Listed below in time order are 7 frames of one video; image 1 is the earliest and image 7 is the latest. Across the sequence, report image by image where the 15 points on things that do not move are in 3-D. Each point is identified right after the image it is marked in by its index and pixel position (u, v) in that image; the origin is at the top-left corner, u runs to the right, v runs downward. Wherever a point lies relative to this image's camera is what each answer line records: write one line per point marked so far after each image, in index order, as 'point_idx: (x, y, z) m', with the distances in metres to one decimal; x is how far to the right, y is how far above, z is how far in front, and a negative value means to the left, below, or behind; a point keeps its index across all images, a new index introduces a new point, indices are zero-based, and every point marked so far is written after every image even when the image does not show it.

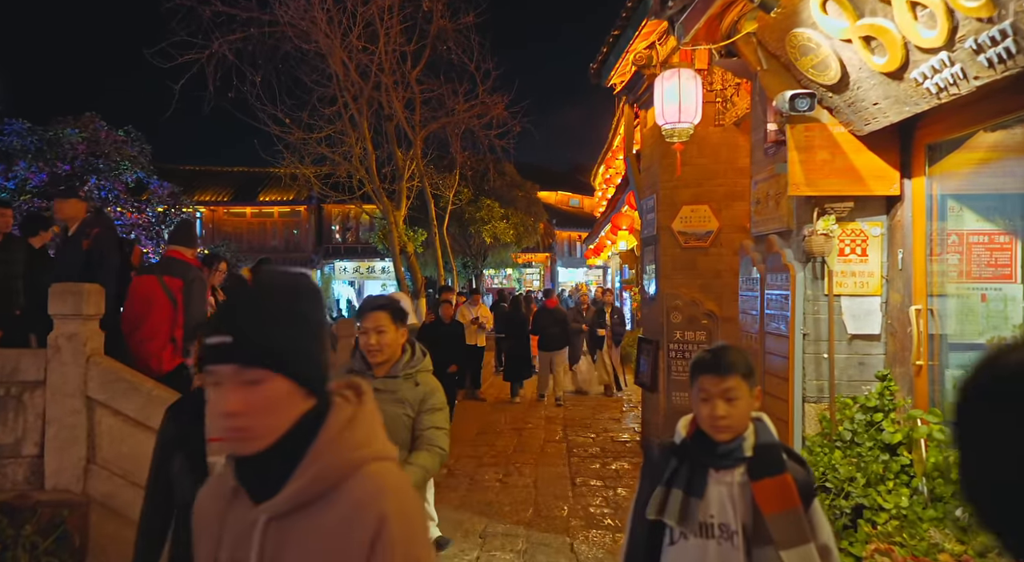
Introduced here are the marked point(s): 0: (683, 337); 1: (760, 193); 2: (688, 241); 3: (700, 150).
0: (+1.9, -0.6, +7.4) m
1: (+1.8, +0.7, +4.8) m
2: (+2.0, +0.5, +7.5) m
3: (+2.1, +1.5, +7.5) m
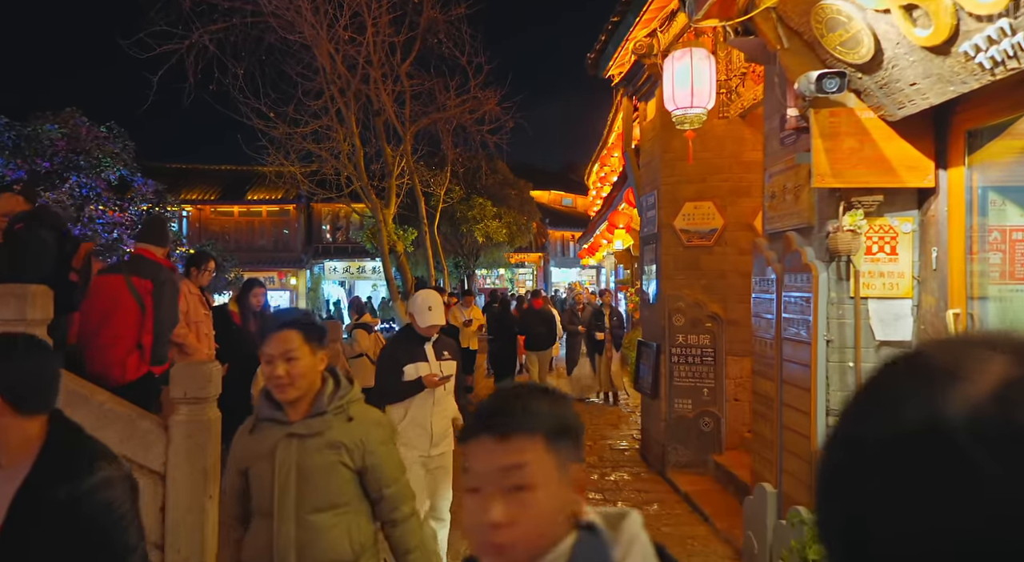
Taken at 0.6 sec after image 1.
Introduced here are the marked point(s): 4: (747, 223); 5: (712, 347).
0: (+1.9, -0.6, +7.0) m
1: (+1.8, +0.6, +4.5) m
2: (+1.9, +0.5, +7.1) m
3: (+2.1, +1.5, +7.1) m
4: (+2.5, +0.6, +7.0) m
5: (+2.1, -0.7, +6.9) m
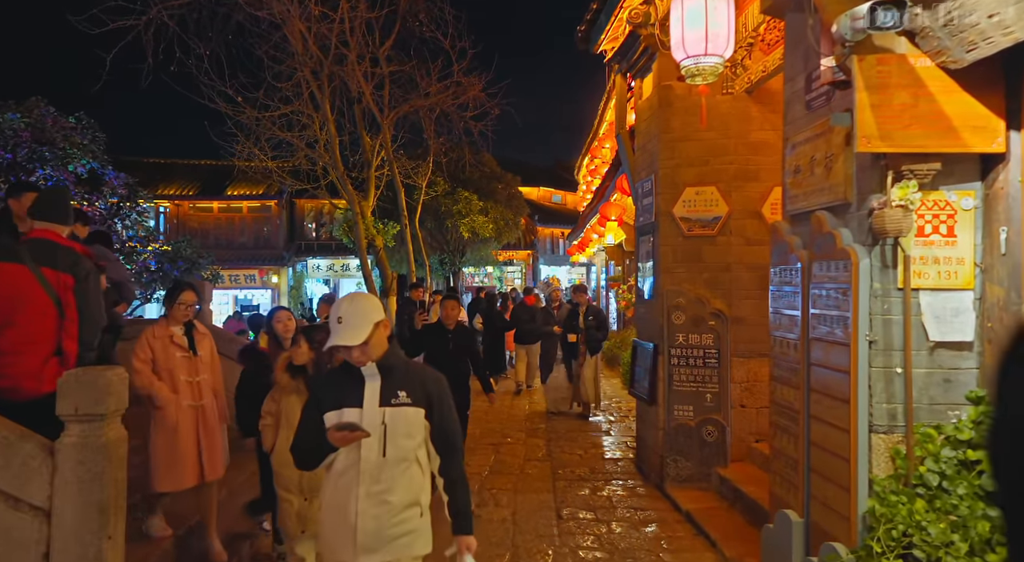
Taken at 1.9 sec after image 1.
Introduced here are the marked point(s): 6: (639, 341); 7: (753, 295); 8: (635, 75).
0: (+1.7, -0.6, +6.3) m
1: (+1.6, +0.7, +3.8) m
2: (+1.7, +0.5, +6.4) m
3: (+1.9, +1.6, +6.4) m
4: (+2.3, +0.7, +6.3) m
5: (+1.9, -0.6, +6.2) m
6: (+1.4, -0.6, +7.1) m
7: (+2.3, -0.1, +6.3) m
8: (+1.4, +2.3, +7.2) m
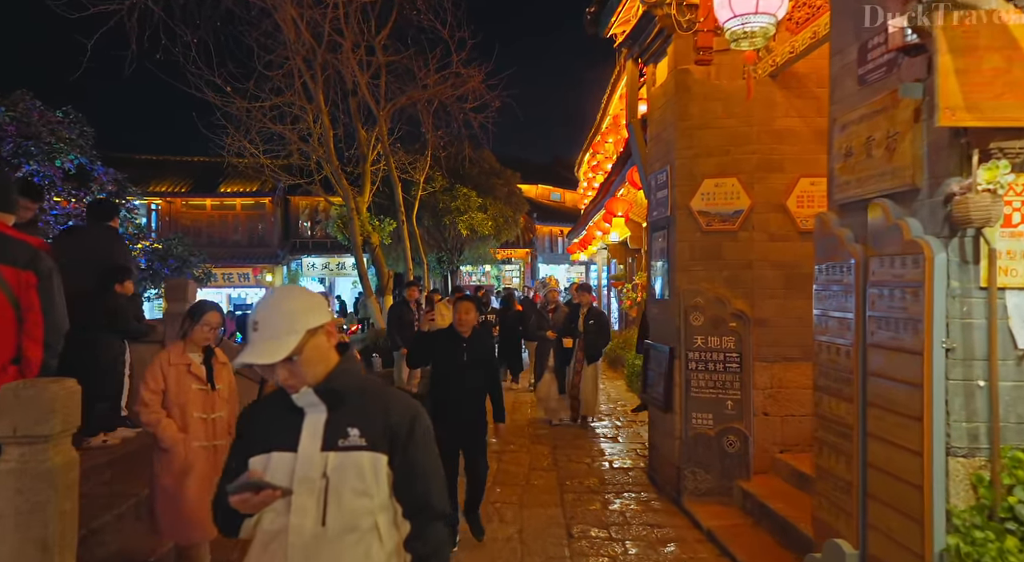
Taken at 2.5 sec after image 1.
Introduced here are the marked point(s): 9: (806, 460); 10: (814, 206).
0: (+1.7, -0.6, +5.9) m
1: (+1.7, +0.7, +3.3) m
2: (+1.8, +0.5, +6.0) m
3: (+1.9, +1.6, +5.9) m
4: (+2.4, +0.7, +5.9) m
5: (+2.0, -0.6, +5.8) m
6: (+1.4, -0.6, +6.6) m
7: (+2.4, -0.1, +5.9) m
8: (+1.4, +2.3, +6.8) m
9: (+2.5, -1.5, +5.6) m
10: (+2.7, +0.7, +5.8) m
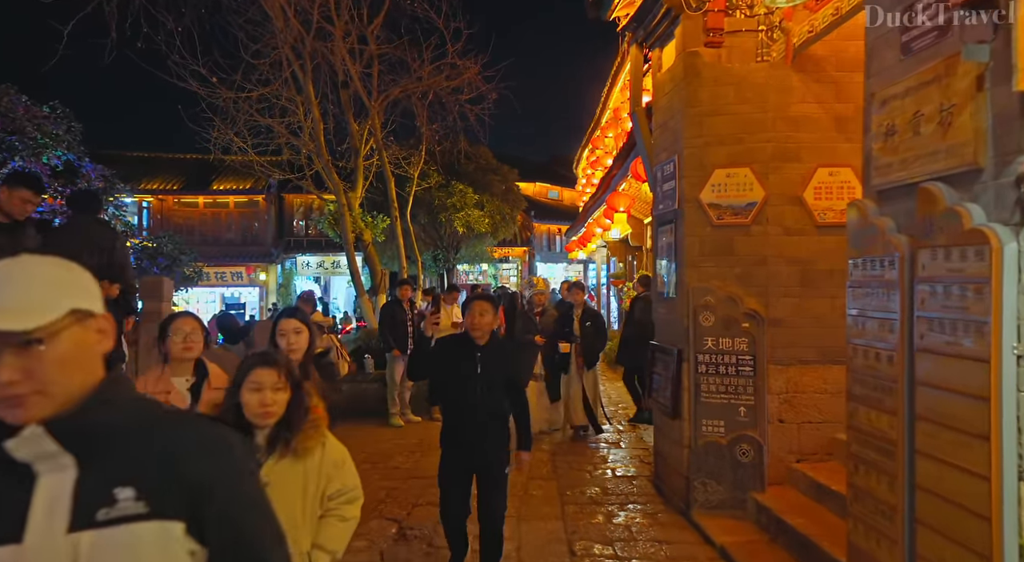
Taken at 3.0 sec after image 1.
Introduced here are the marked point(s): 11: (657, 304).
0: (+1.7, -0.5, +5.5) m
1: (+1.7, +0.7, +2.9) m
2: (+1.8, +0.5, +5.6) m
3: (+1.9, +1.6, +5.6) m
4: (+2.3, +0.7, +5.5) m
5: (+2.0, -0.6, +5.4) m
6: (+1.4, -0.6, +6.2) m
7: (+2.3, -0.1, +5.5) m
8: (+1.4, +2.3, +6.4) m
9: (+2.5, -1.5, +5.2) m
10: (+2.6, +0.7, +5.4) m
11: (+1.4, -0.2, +6.5) m
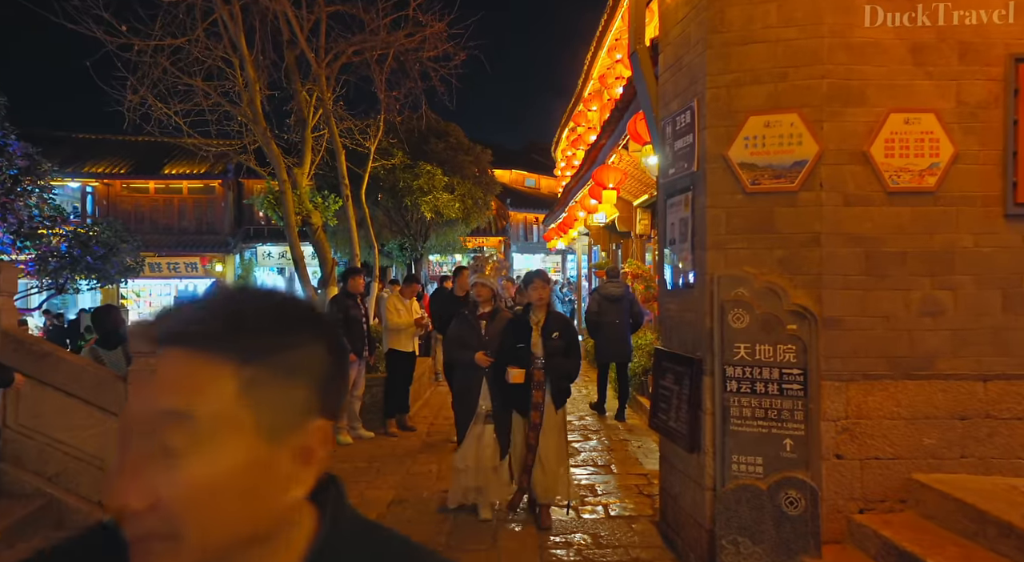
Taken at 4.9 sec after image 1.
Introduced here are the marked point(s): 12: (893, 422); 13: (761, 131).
0: (+1.5, -0.5, +4.1) m
1: (+1.6, +0.8, +1.5) m
2: (+1.5, +0.6, +4.1) m
3: (+1.7, +1.7, +4.1) m
4: (+2.1, +0.8, +4.0) m
5: (+1.7, -0.5, +3.9) m
6: (+1.1, -0.5, +4.8) m
7: (+2.1, 0.0, +4.0) m
8: (+1.1, +2.4, +4.9) m
9: (+2.3, -1.4, +3.8) m
10: (+2.4, +0.8, +4.0) m
11: (+1.2, -0.1, +5.0) m
12: (+2.3, -0.9, +4.0) m
13: (+1.6, +0.9, +4.1) m
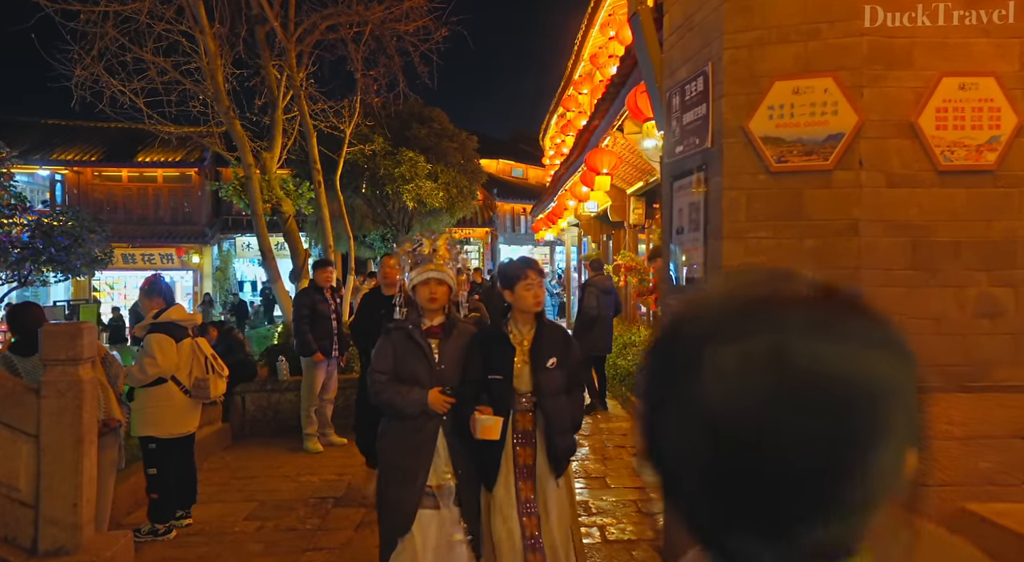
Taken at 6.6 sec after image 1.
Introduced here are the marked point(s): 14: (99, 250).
0: (+1.4, -0.4, +3.4) m
1: (+1.5, +0.8, +0.8) m
2: (+1.5, +0.7, +3.5) m
3: (+1.6, +1.7, +3.4) m
4: (+2.0, +0.8, +3.4) m
5: (+1.6, -0.5, +3.3) m
6: (+1.0, -0.5, +4.2) m
7: (+2.0, 0.0, +3.4) m
8: (+1.0, +2.4, +4.2) m
9: (+2.2, -1.4, +3.2) m
10: (+2.3, +0.8, +3.4) m
11: (+1.1, -0.1, +4.4) m
12: (+2.2, -0.8, +3.4) m
13: (+1.5, +1.0, +3.5) m
14: (-10.0, +0.8, +15.3) m
